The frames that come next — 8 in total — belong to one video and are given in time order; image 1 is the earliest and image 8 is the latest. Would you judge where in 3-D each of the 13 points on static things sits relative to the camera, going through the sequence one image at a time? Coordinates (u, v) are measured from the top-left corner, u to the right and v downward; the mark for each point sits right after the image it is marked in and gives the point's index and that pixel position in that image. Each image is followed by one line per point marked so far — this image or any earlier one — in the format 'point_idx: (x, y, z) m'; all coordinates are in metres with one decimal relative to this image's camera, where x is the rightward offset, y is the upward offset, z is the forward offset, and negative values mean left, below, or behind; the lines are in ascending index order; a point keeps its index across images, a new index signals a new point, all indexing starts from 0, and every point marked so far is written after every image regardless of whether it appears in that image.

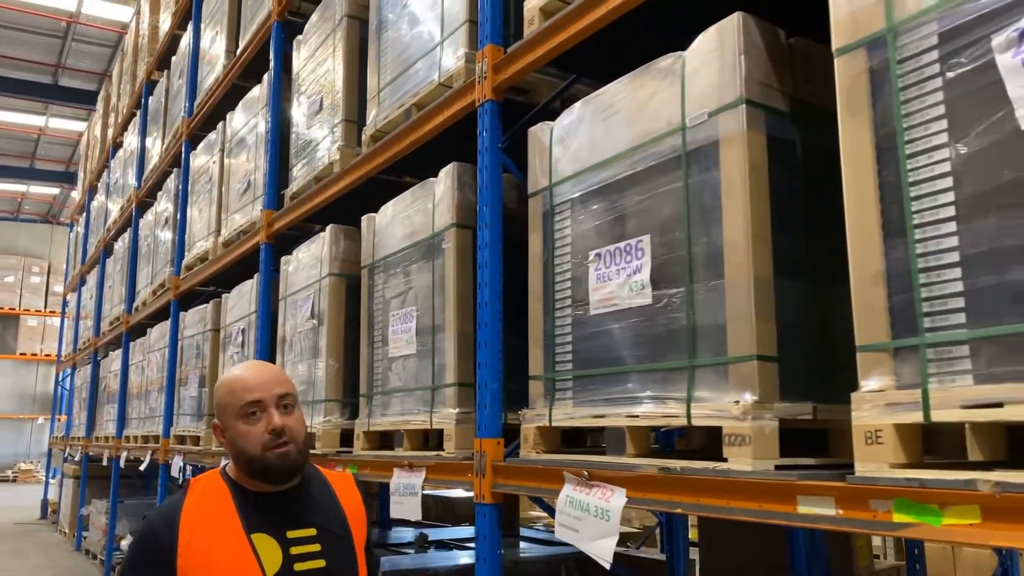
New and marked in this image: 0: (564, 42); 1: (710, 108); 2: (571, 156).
0: (+0.2, +0.8, +2.5) m
1: (+0.5, +0.4, +2.0) m
2: (+0.2, +0.4, +2.4) m
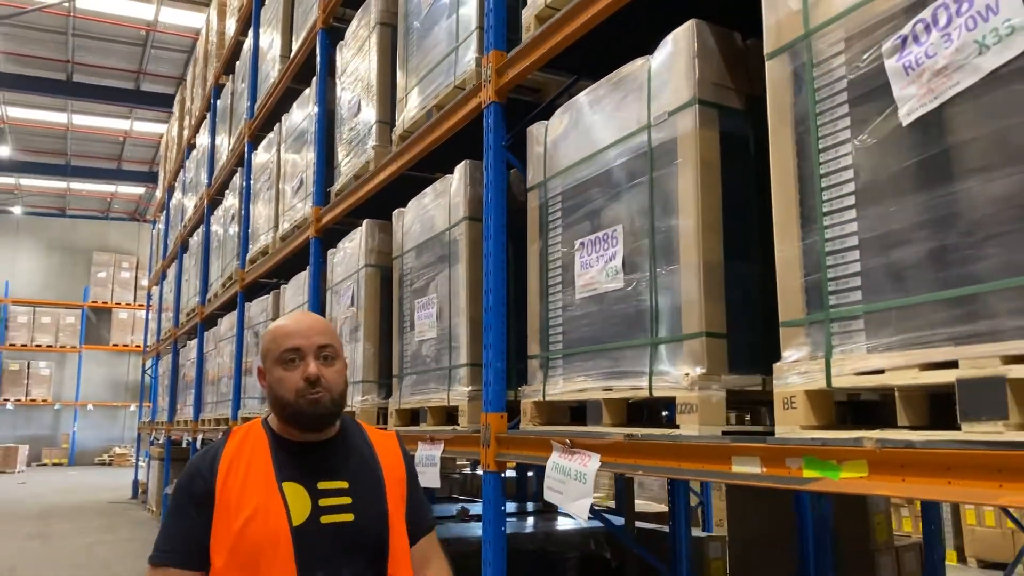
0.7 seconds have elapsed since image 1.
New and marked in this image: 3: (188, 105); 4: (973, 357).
0: (+0.2, +0.8, +2.7) m
1: (+0.4, +0.5, +2.1) m
2: (+0.2, +0.4, +2.6) m
3: (-5.2, +2.9, +13.0) m
4: (+0.7, -0.1, +1.3) m
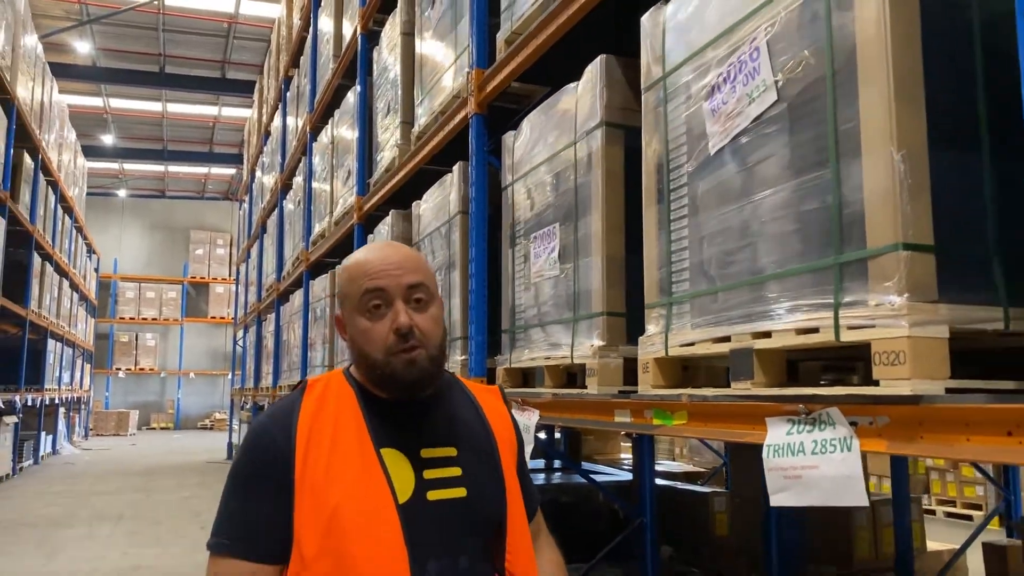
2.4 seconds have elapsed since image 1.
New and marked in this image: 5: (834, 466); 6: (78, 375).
0: (0.0, +0.9, +3.2) m
1: (+0.2, +0.5, +2.6) m
2: (+0.1, +0.5, +3.1) m
3: (-4.2, +3.3, +13.8) m
4: (+0.5, -0.1, +1.8) m
5: (+0.6, -0.3, +1.5) m
6: (-9.4, -1.9, +17.6) m
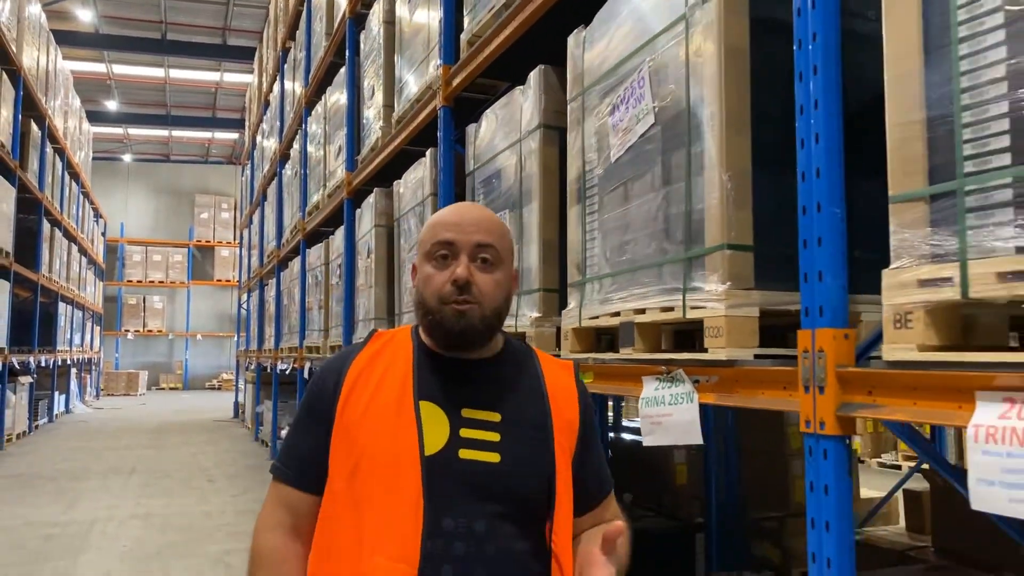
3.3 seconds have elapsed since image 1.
0: (-0.1, +1.0, +3.6) m
1: (+0.1, +0.6, +3.0) m
2: (-0.1, +0.6, +3.5) m
3: (-4.3, +3.9, +14.1) m
4: (+0.3, -0.1, +2.2) m
5: (+0.4, -0.3, +1.9) m
6: (-9.4, -1.1, +18.2) m
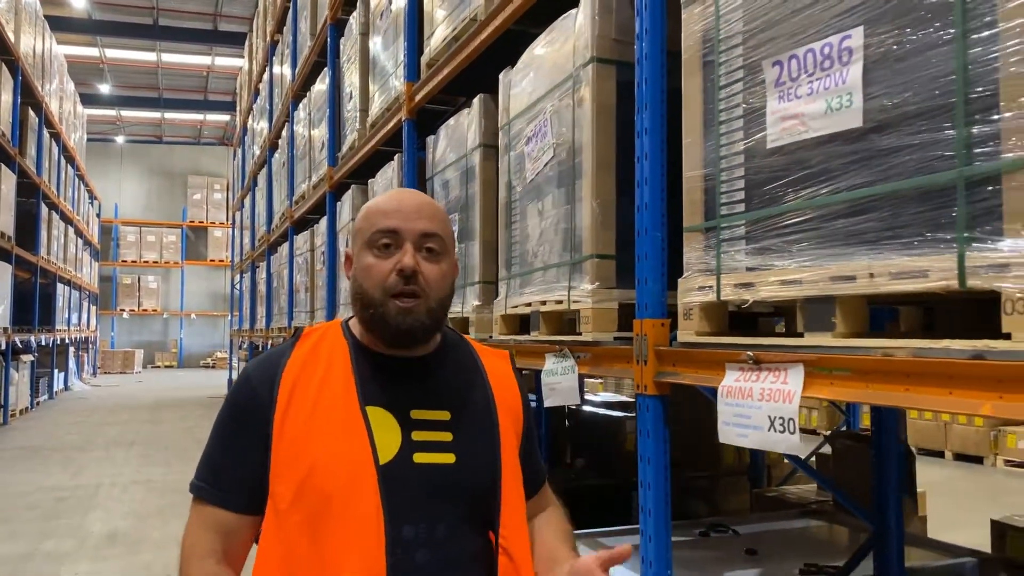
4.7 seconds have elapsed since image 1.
0: (-0.4, +1.0, +4.1) m
1: (-0.2, +0.6, +3.6) m
2: (-0.4, +0.6, +4.1) m
3: (-4.6, +4.3, +14.6) m
4: (+0.1, 0.0, +2.8) m
5: (+0.2, -0.3, +2.5) m
6: (-9.8, -0.7, +18.7) m
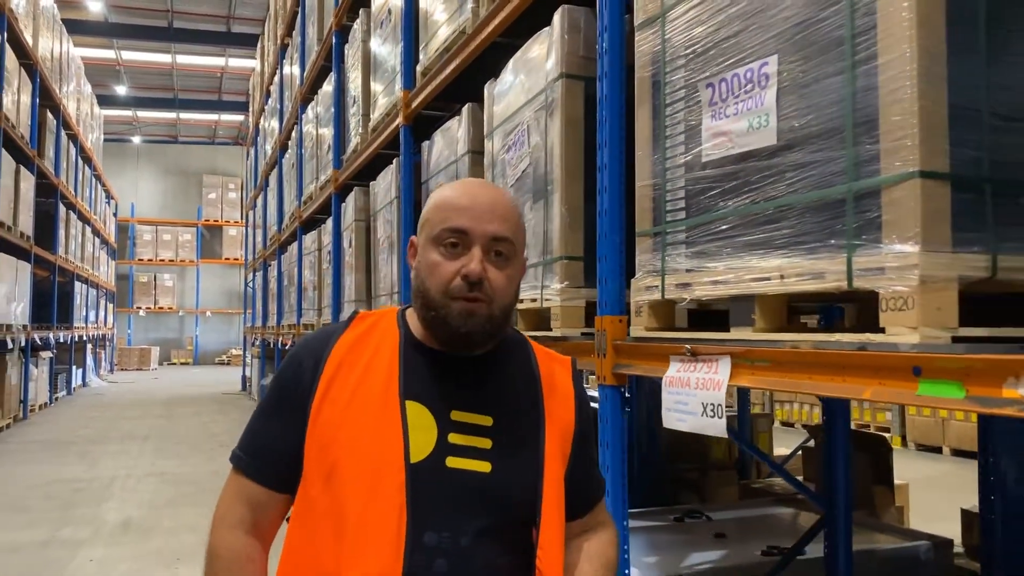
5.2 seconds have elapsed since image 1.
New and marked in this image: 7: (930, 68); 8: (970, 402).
0: (-0.4, +1.1, +4.3) m
1: (-0.2, +0.6, +3.8) m
2: (-0.4, +0.7, +4.3) m
3: (-4.5, +4.3, +14.8) m
4: (0.0, 0.0, +3.0) m
5: (+0.1, -0.3, +2.7) m
6: (-9.6, -0.6, +19.1) m
7: (+0.7, +0.4, +1.4) m
8: (+0.7, -0.2, +1.2) m
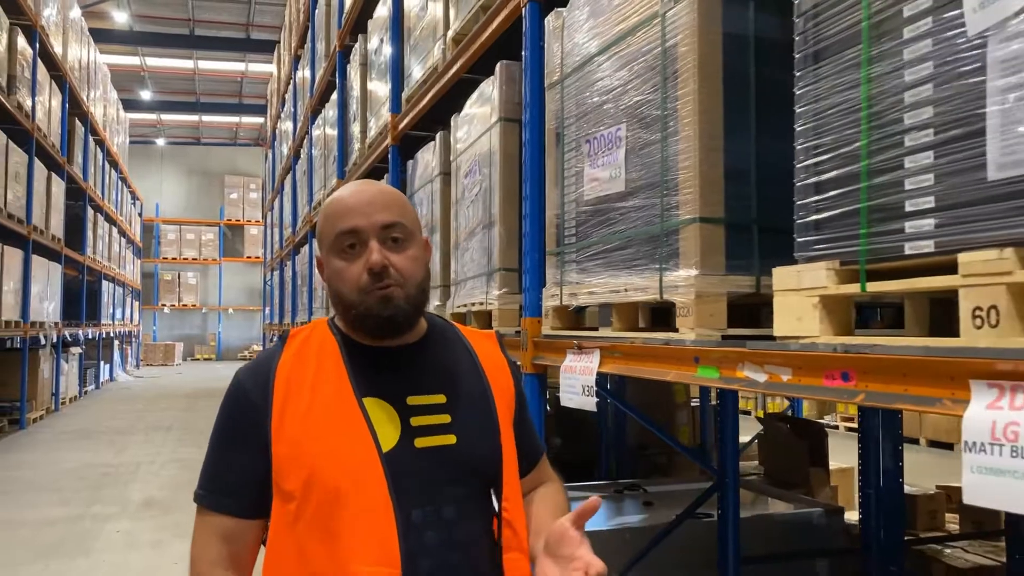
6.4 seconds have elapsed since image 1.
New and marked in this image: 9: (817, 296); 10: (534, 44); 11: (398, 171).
0: (-0.6, +1.0, +4.9) m
1: (-0.4, +0.6, +4.3) m
2: (-0.6, +0.6, +4.9) m
3: (-4.4, +4.3, +15.5) m
4: (-0.2, -0.1, +3.5) m
5: (-0.1, -0.3, +3.3) m
6: (-9.4, -0.6, +19.9) m
7: (+0.5, +0.3, +1.9) m
8: (+0.5, -0.2, +1.8) m
9: (+0.6, 0.0, +1.5) m
10: (+0.1, +0.9, +2.9) m
11: (-0.7, +0.8, +5.3) m
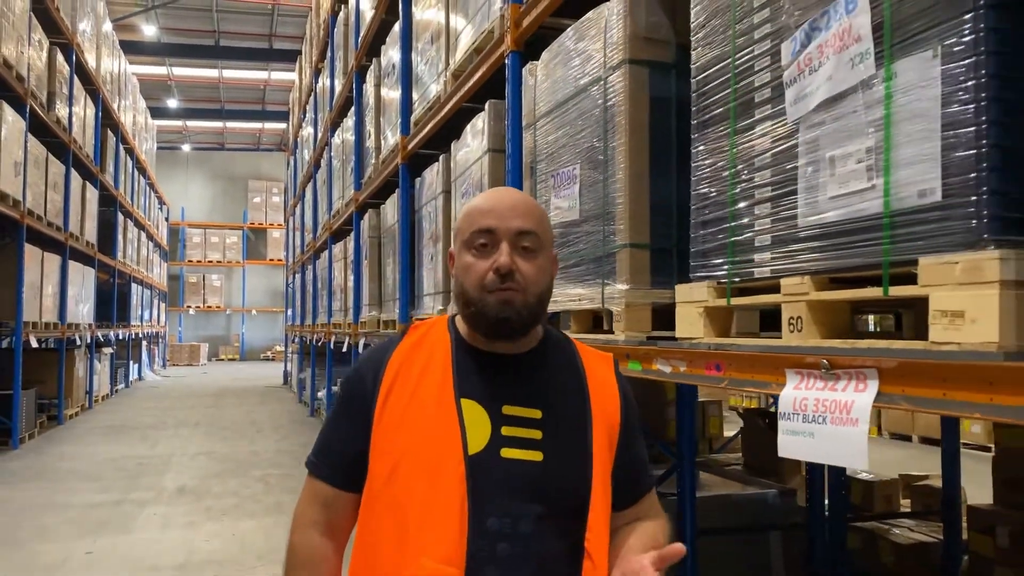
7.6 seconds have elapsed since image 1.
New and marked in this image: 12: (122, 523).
0: (-0.6, +1.0, +5.4) m
1: (-0.4, +0.6, +4.9) m
2: (-0.6, +0.6, +5.4) m
3: (-4.1, +4.3, +16.1) m
4: (-0.3, -0.1, +4.0) m
5: (-0.2, -0.3, +3.8) m
6: (-9.0, -0.7, +20.6) m
7: (+0.4, +0.3, +2.4) m
8: (+0.4, -0.2, +2.3) m
9: (+0.5, 0.0, +2.0) m
10: (0.0, +0.8, +3.4) m
11: (-0.7, +0.7, +5.8) m
12: (-2.8, -1.7, +5.9) m
